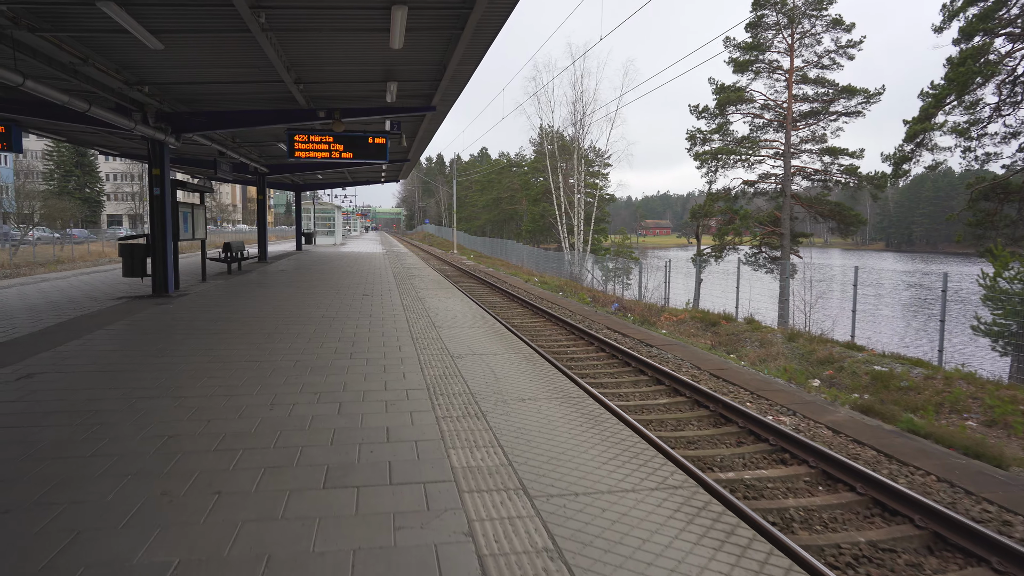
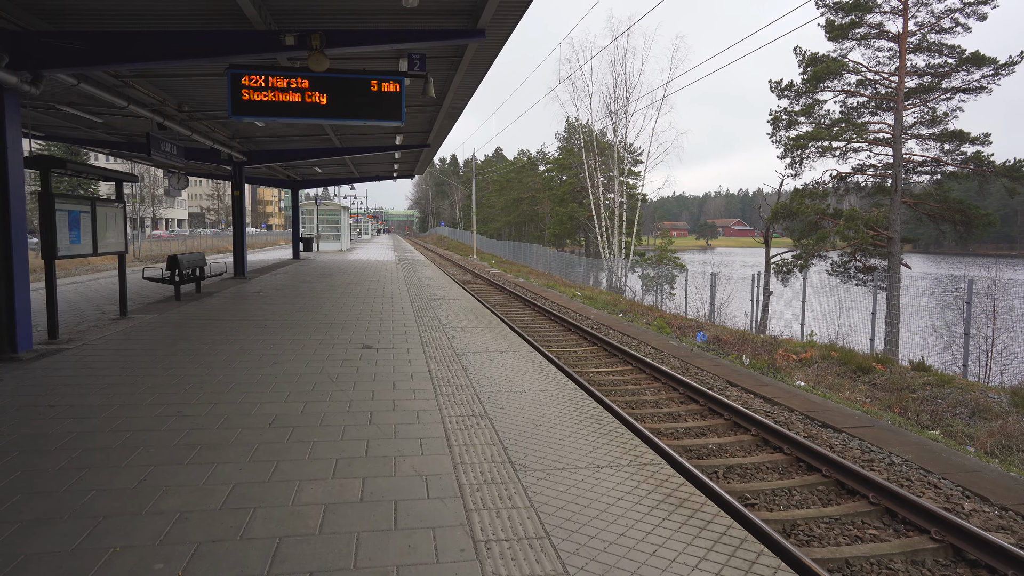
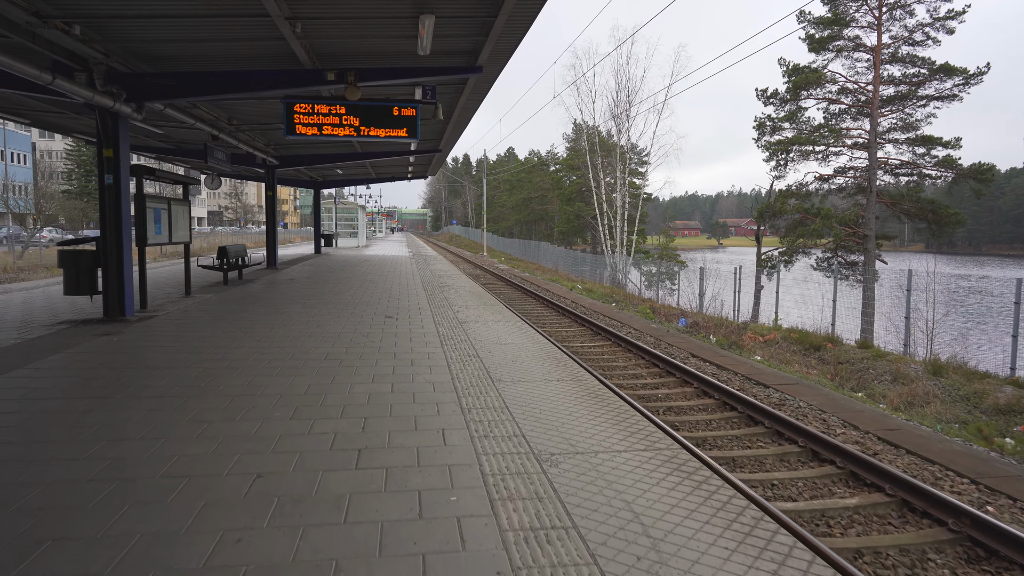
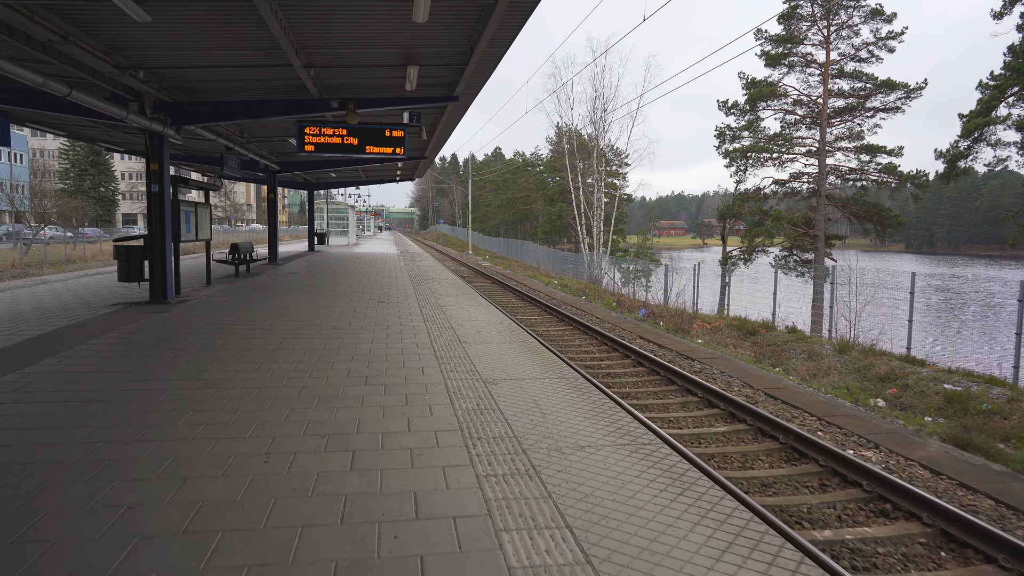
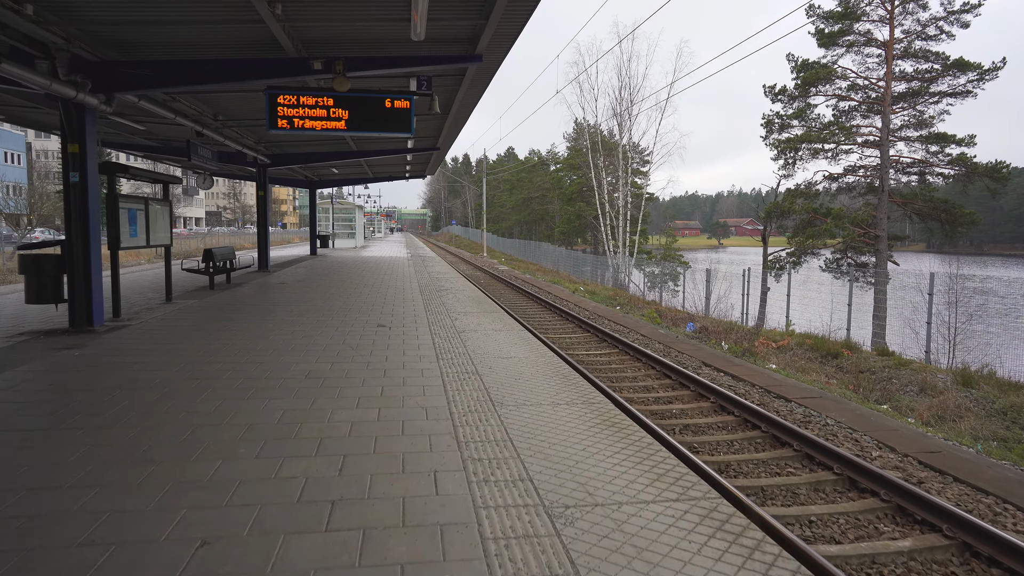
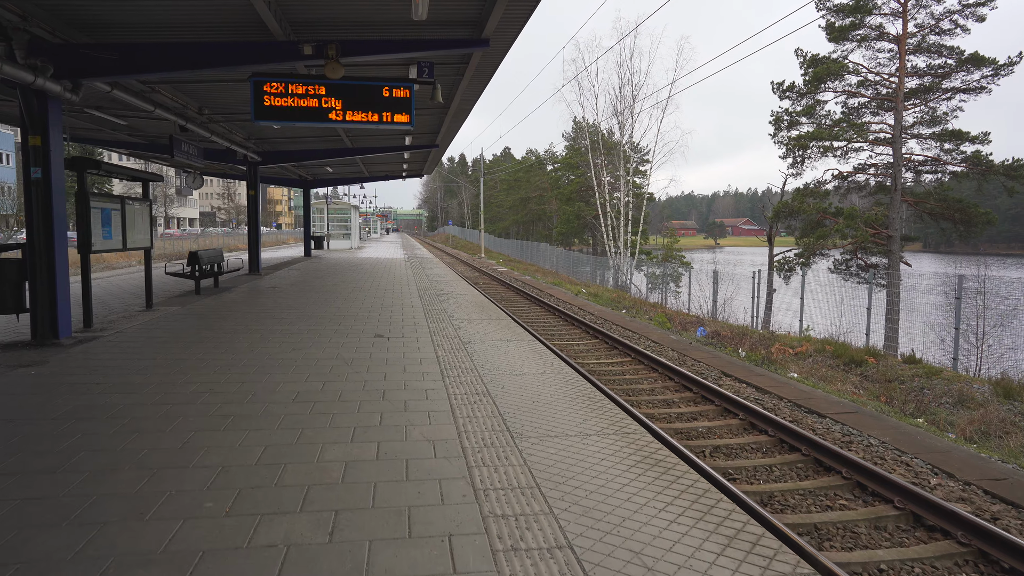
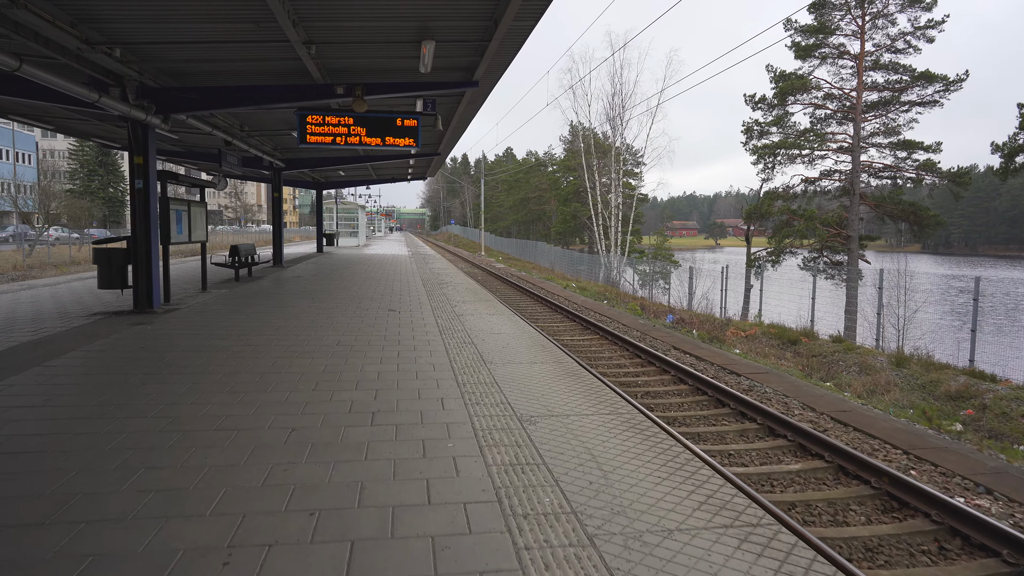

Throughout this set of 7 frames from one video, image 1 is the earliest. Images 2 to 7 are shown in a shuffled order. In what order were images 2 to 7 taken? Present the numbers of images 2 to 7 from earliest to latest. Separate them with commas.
4, 7, 3, 5, 6, 2
